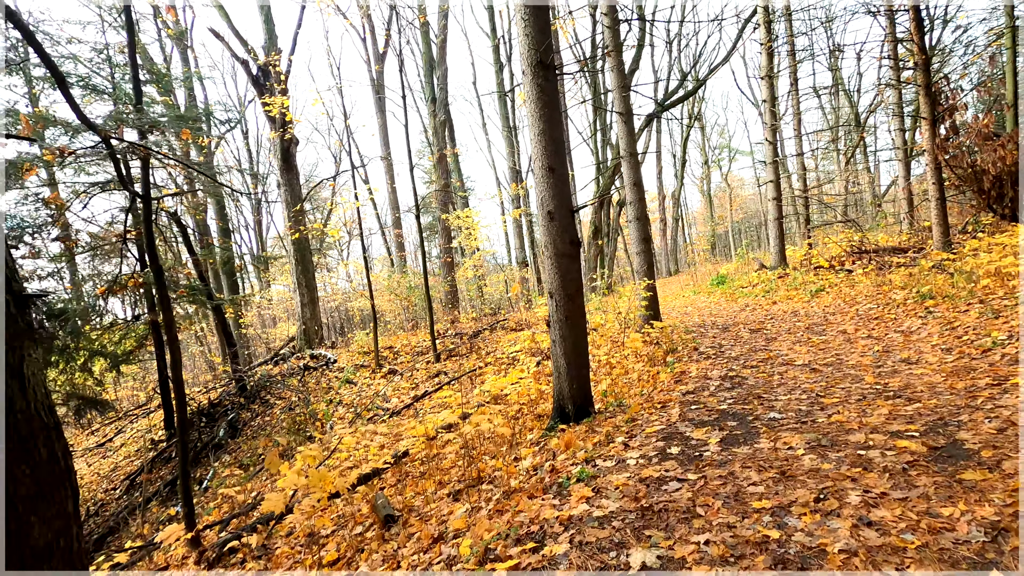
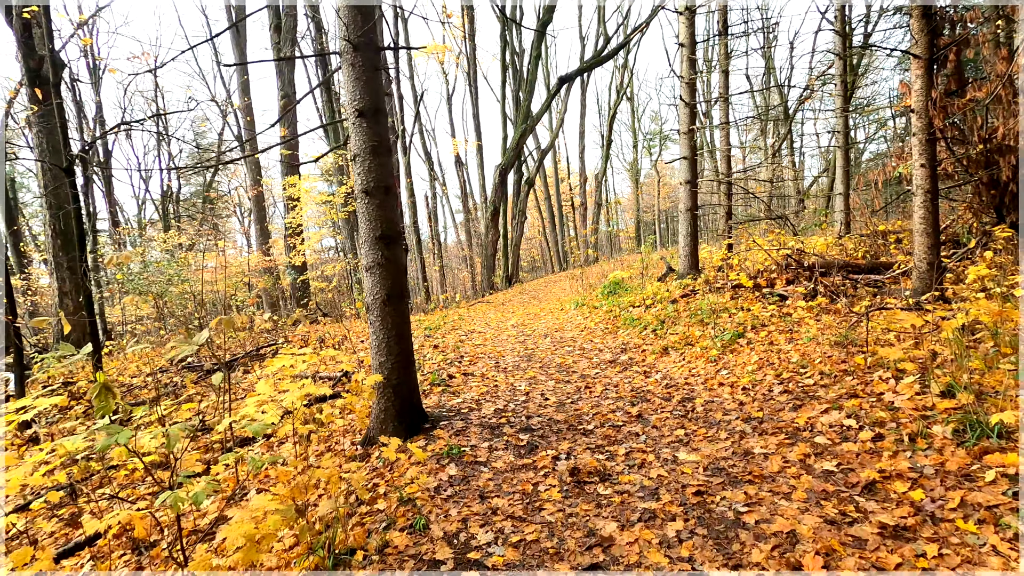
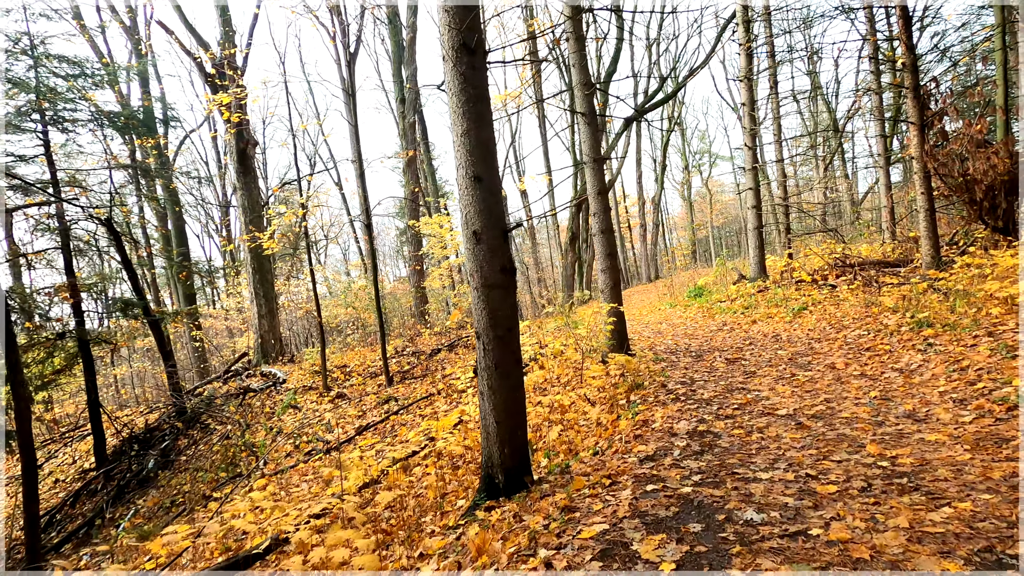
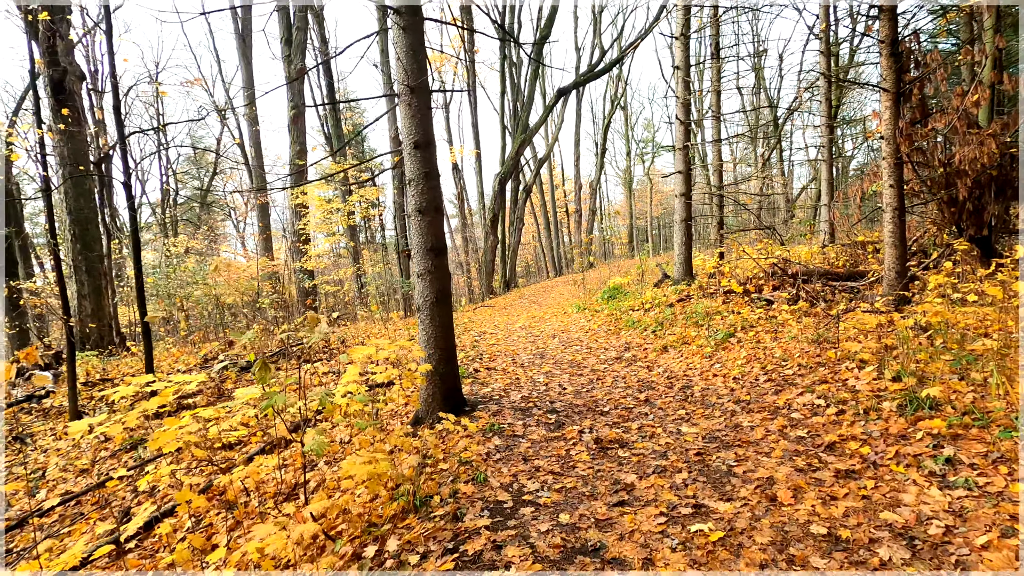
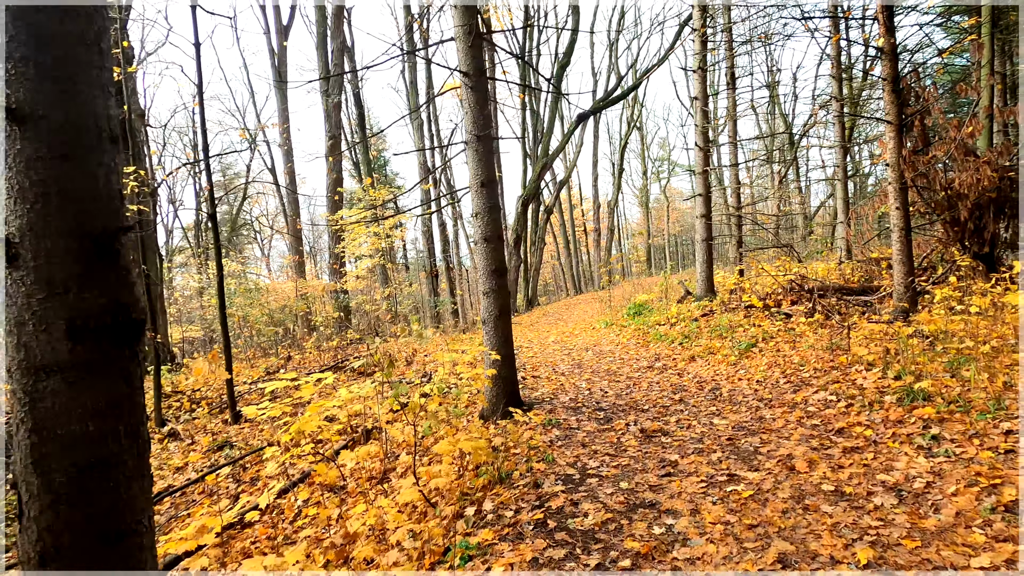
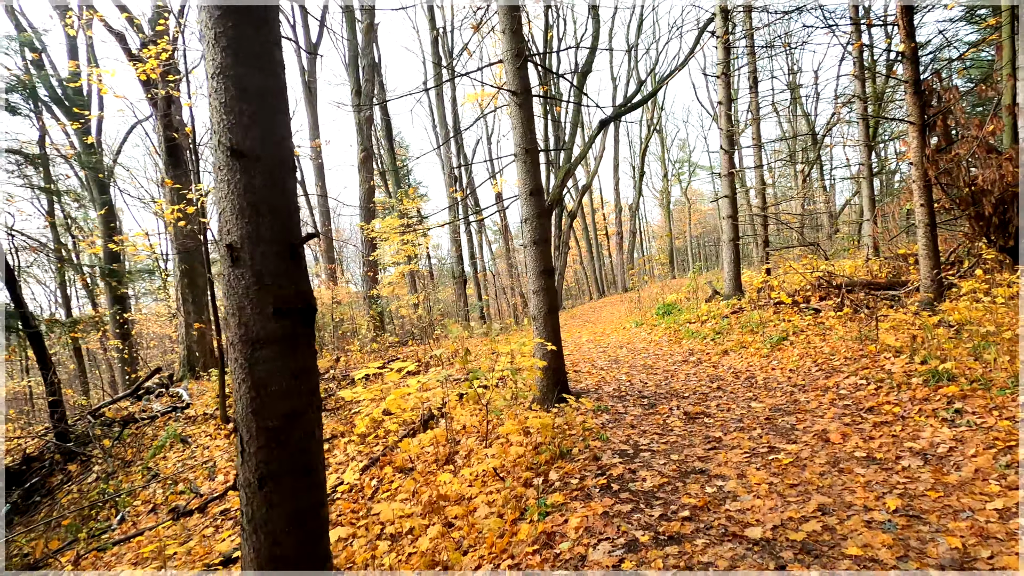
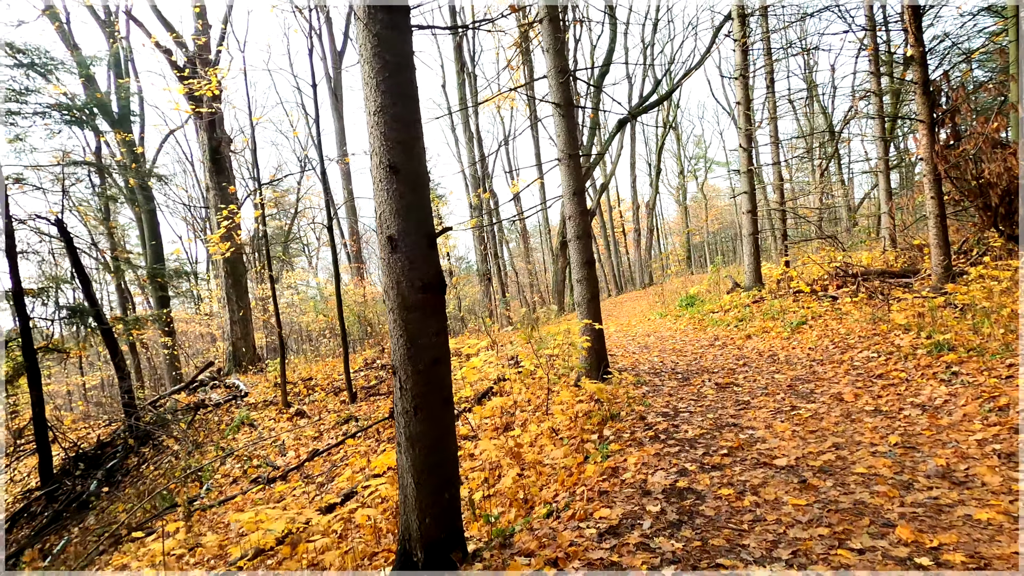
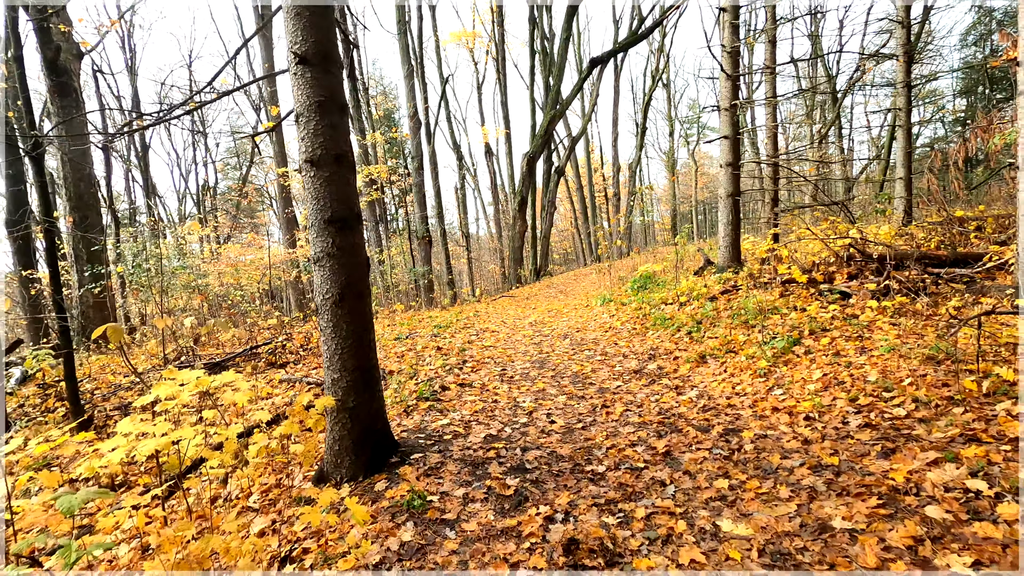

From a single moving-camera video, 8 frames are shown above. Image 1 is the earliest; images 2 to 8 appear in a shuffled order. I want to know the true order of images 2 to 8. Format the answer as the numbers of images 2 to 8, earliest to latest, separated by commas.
3, 7, 6, 5, 4, 2, 8
